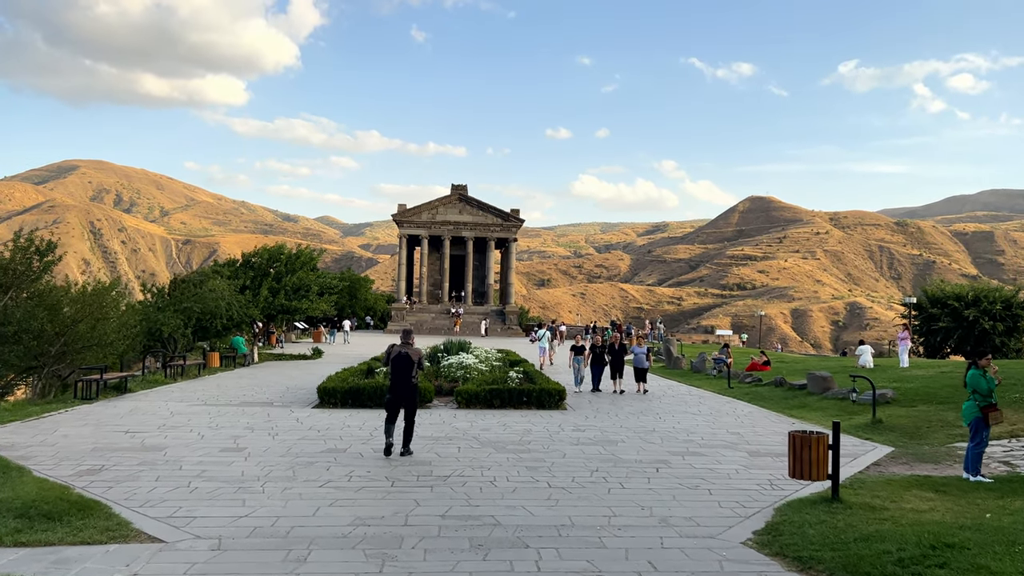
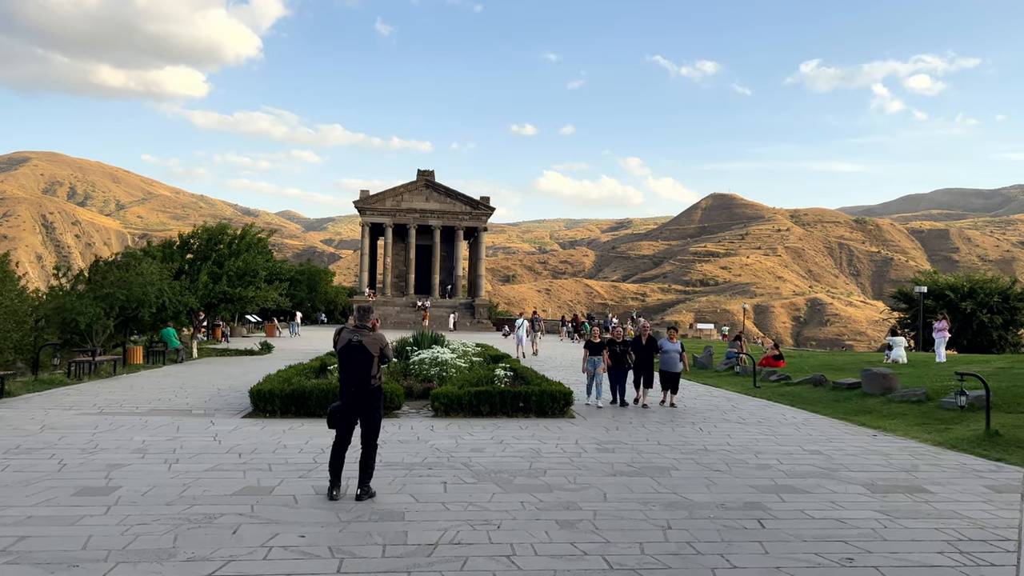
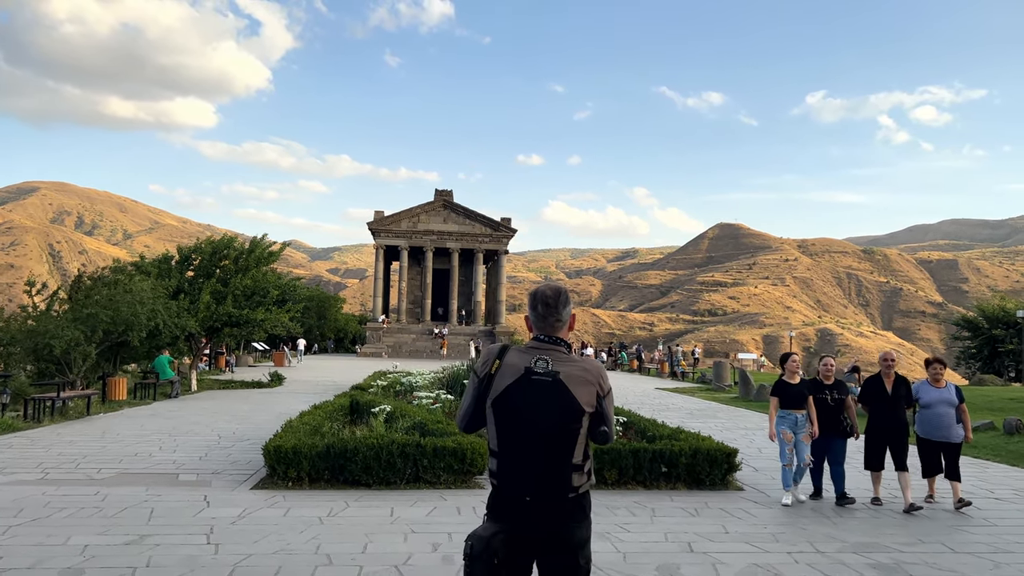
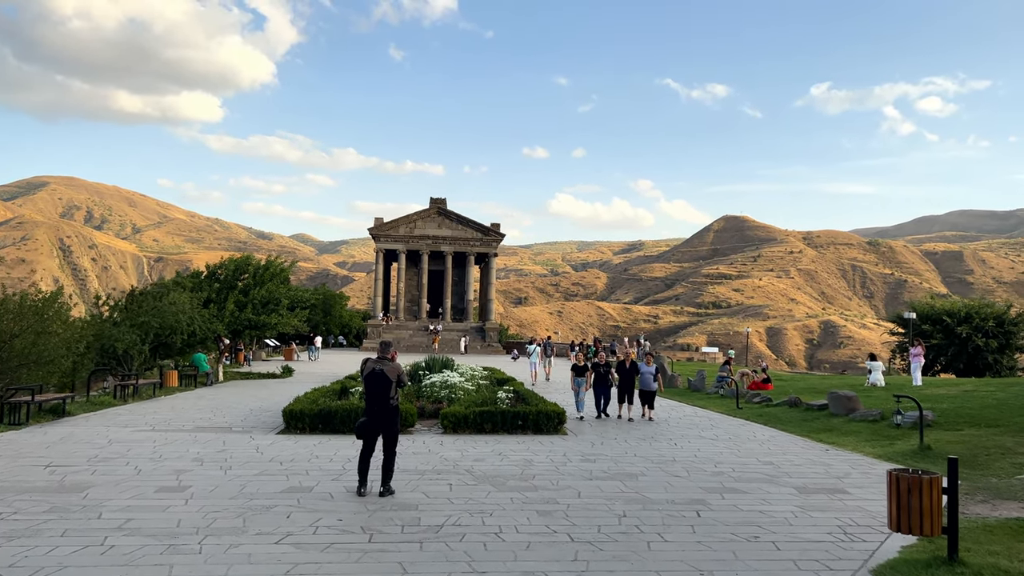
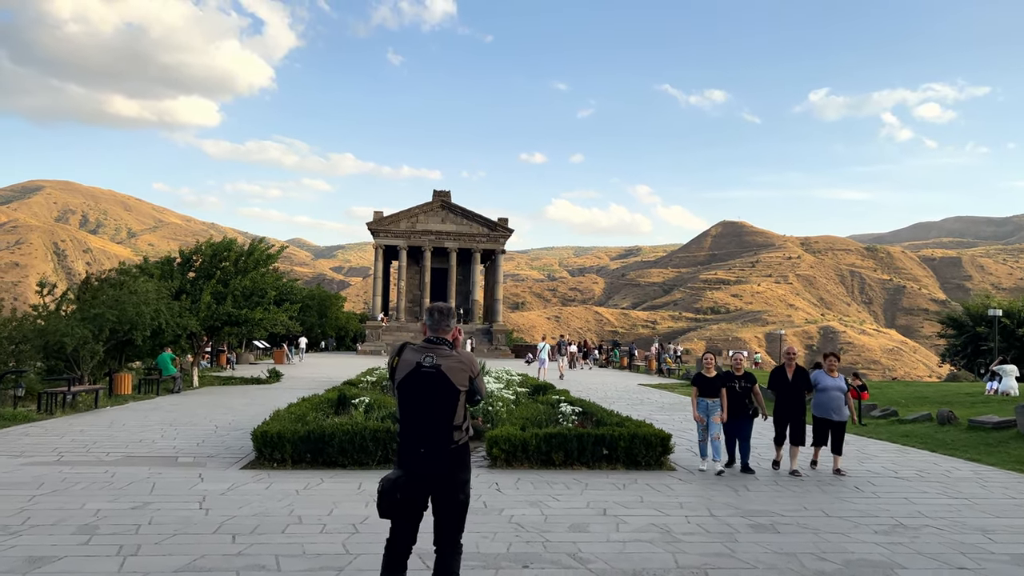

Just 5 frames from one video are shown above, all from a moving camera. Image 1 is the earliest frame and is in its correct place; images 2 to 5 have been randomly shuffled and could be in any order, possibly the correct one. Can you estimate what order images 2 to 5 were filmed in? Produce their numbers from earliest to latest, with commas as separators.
4, 2, 5, 3
